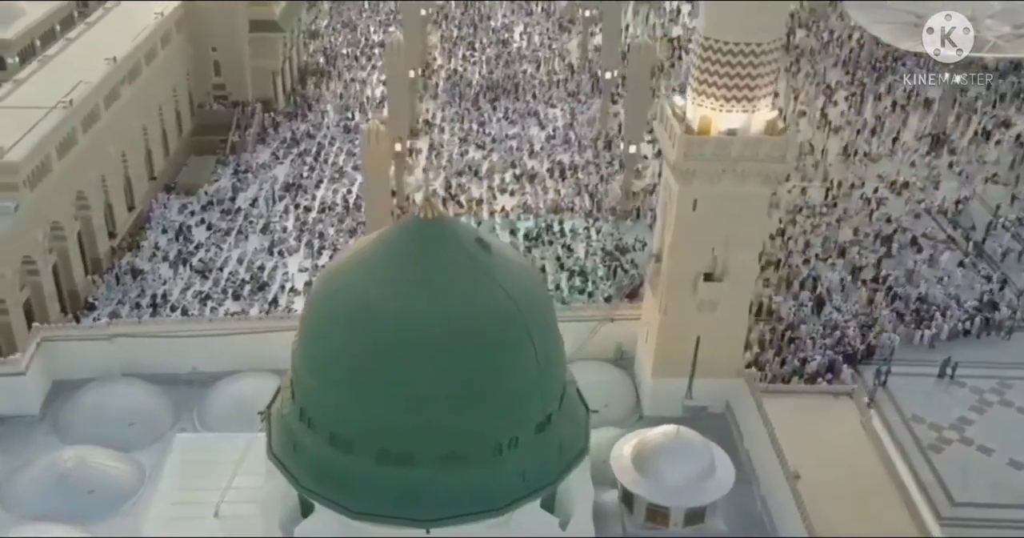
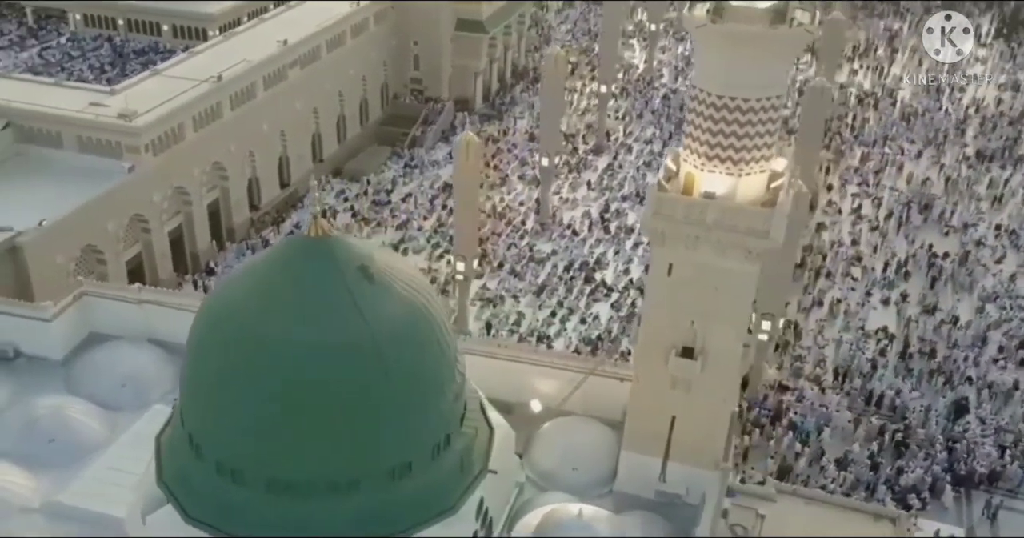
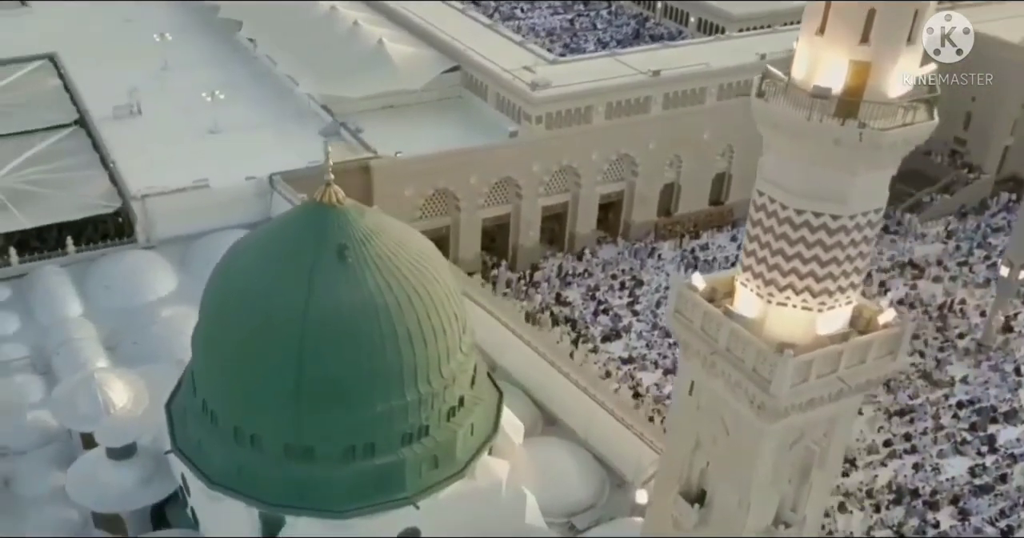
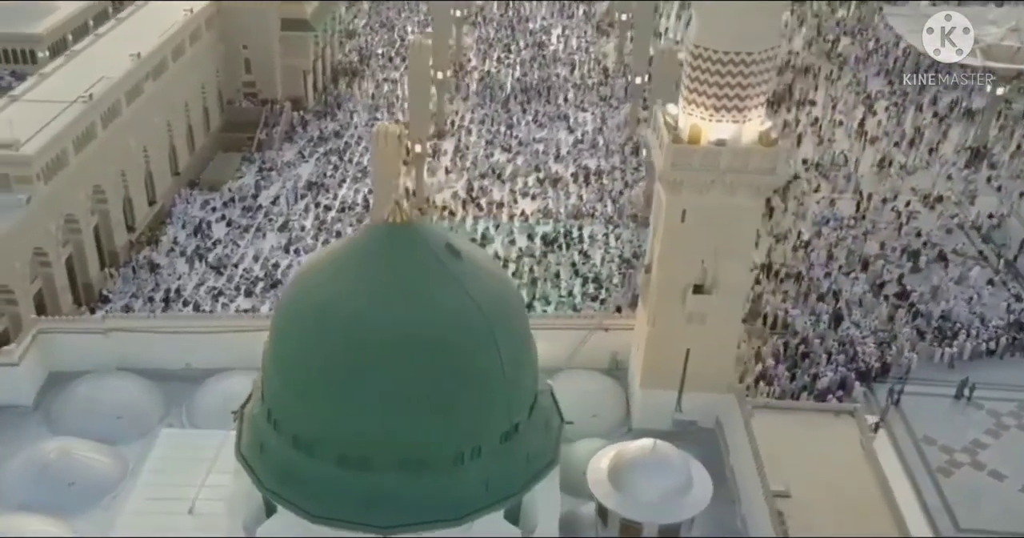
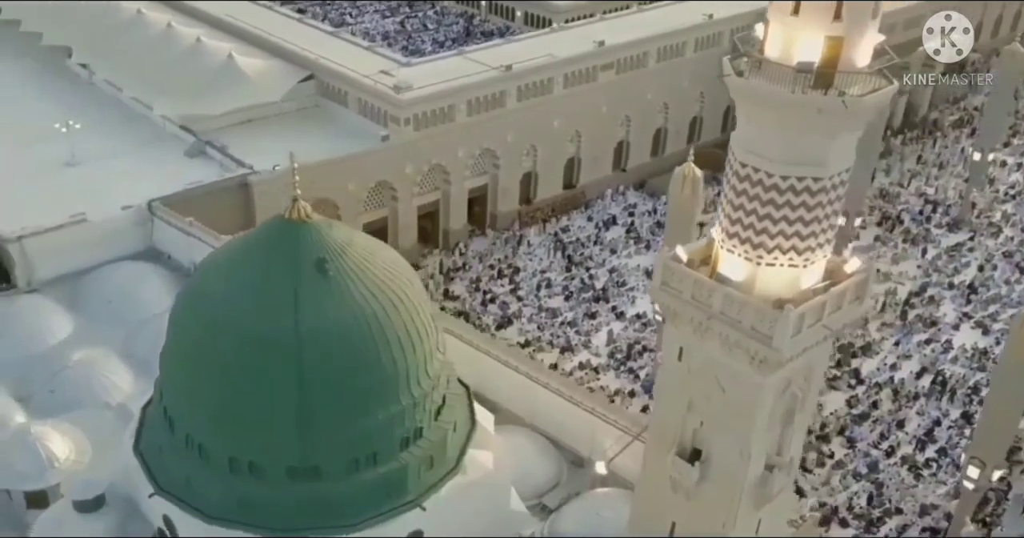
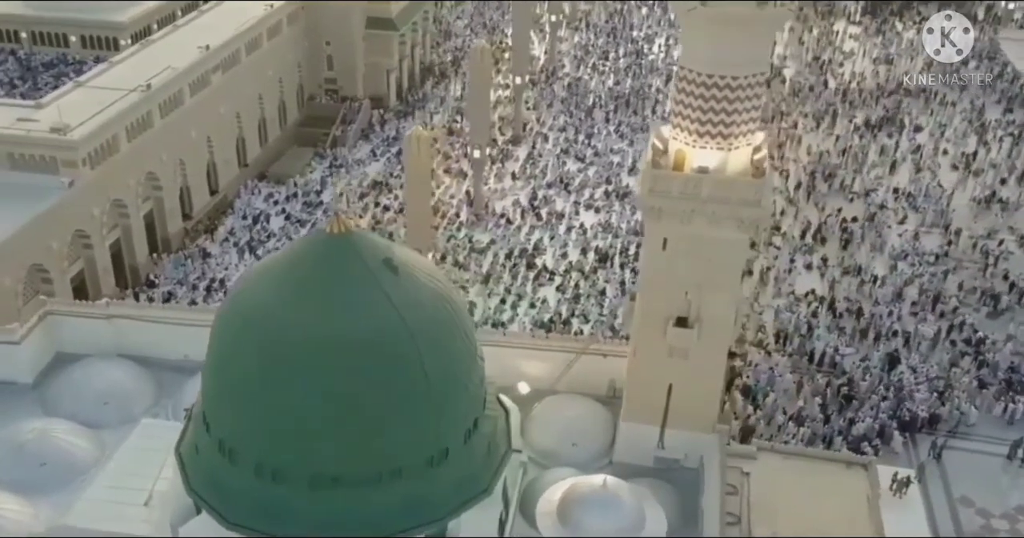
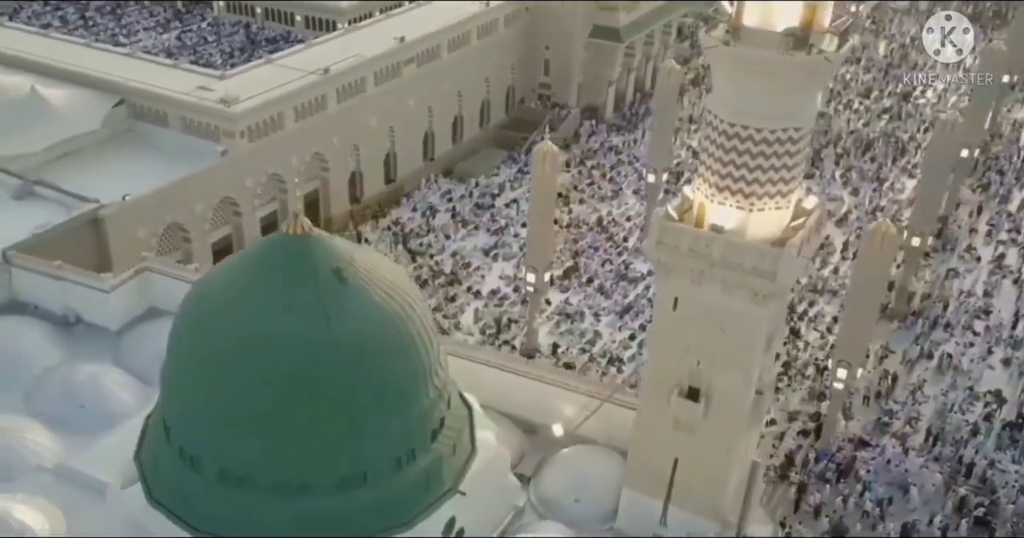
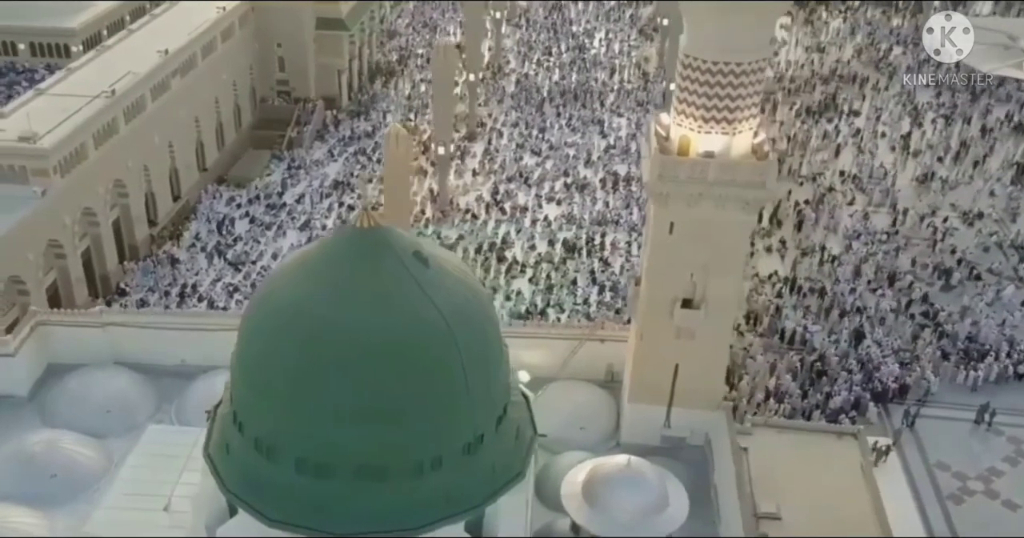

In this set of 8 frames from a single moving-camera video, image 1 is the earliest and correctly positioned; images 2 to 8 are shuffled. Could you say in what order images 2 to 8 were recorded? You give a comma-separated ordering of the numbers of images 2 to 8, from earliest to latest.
4, 8, 6, 2, 7, 5, 3
